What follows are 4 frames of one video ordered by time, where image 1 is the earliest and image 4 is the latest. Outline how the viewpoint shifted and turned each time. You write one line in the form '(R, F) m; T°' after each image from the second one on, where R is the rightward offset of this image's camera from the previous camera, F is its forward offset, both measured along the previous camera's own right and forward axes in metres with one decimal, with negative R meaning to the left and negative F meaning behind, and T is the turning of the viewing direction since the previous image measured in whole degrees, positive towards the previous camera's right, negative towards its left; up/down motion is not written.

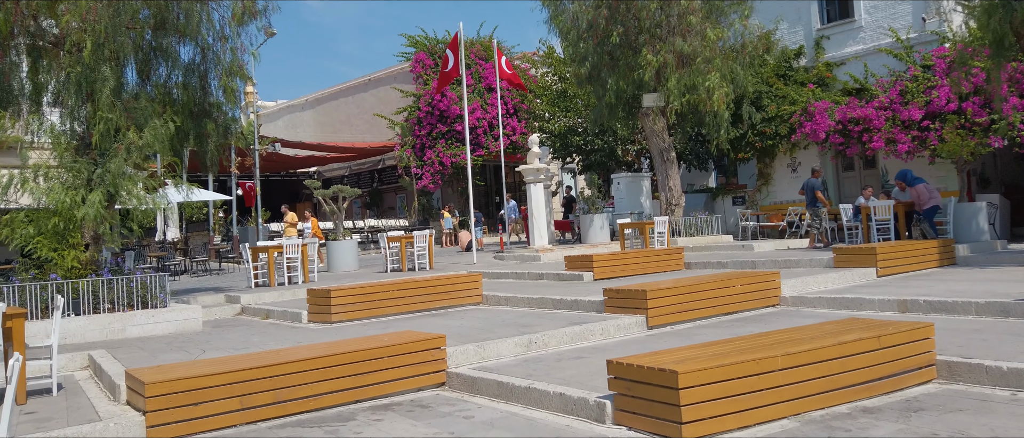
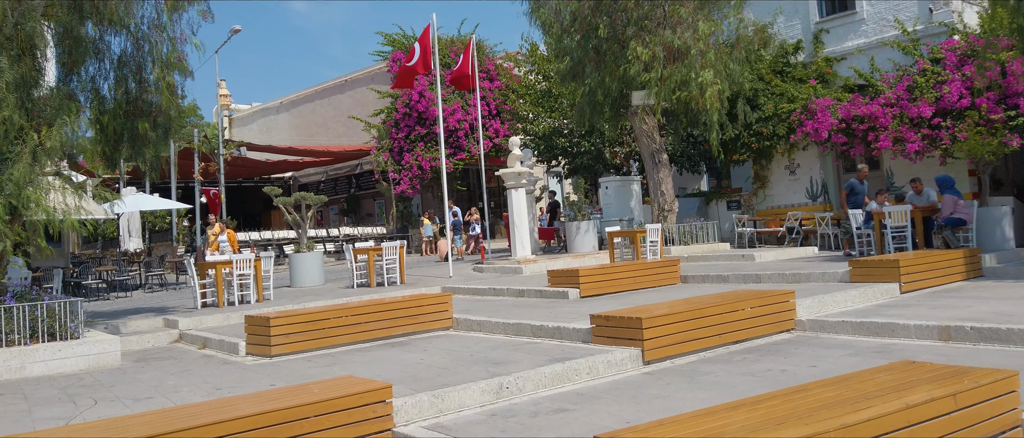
(+0.2, +1.4) m; +1°
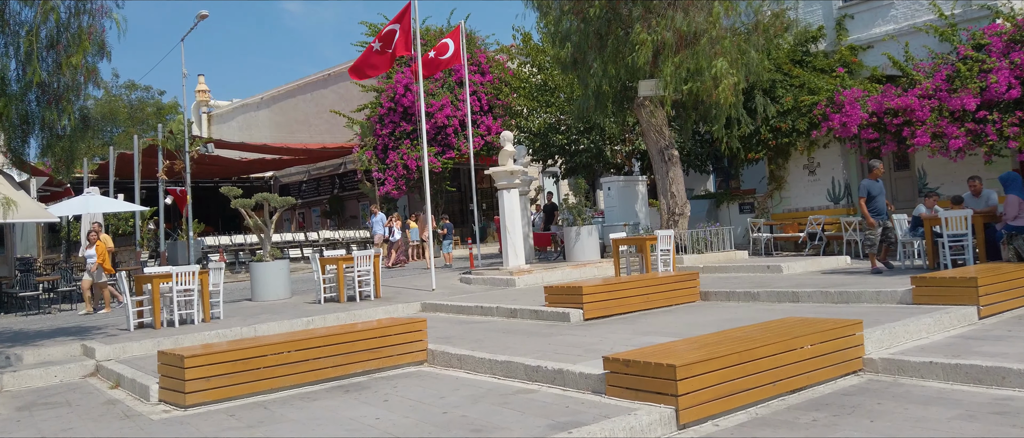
(+0.1, +1.9) m; 0°
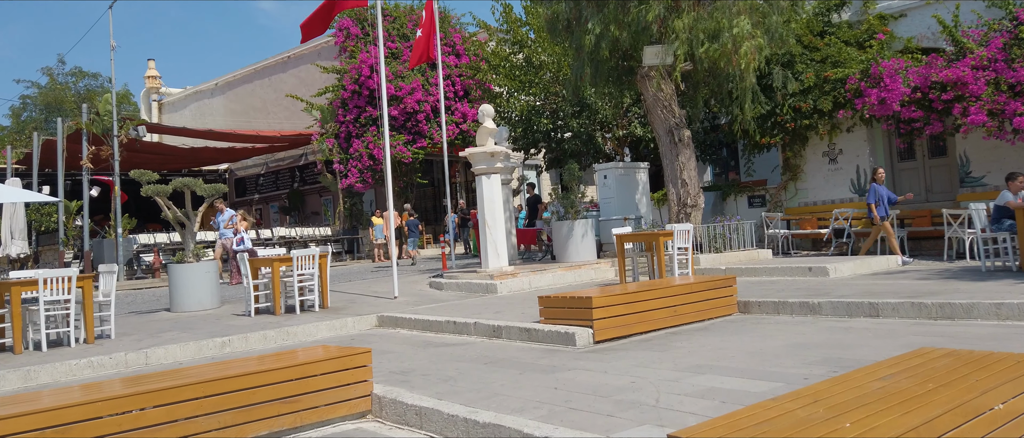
(-0.1, +2.5) m; +2°
